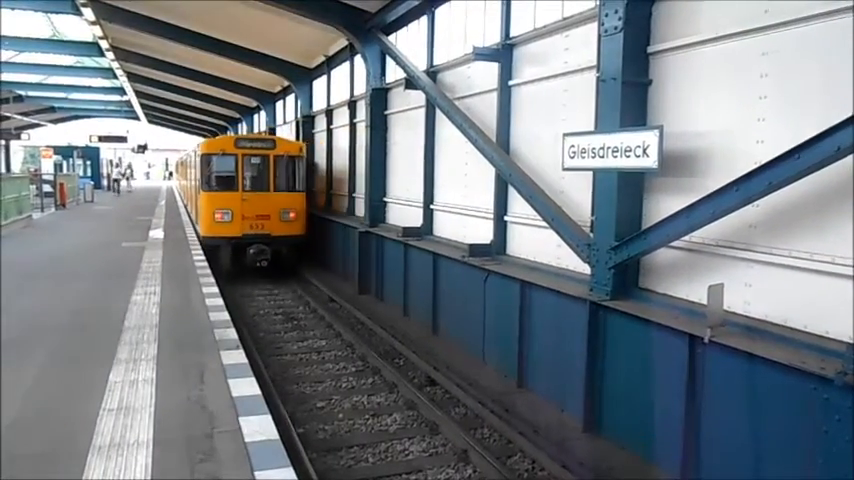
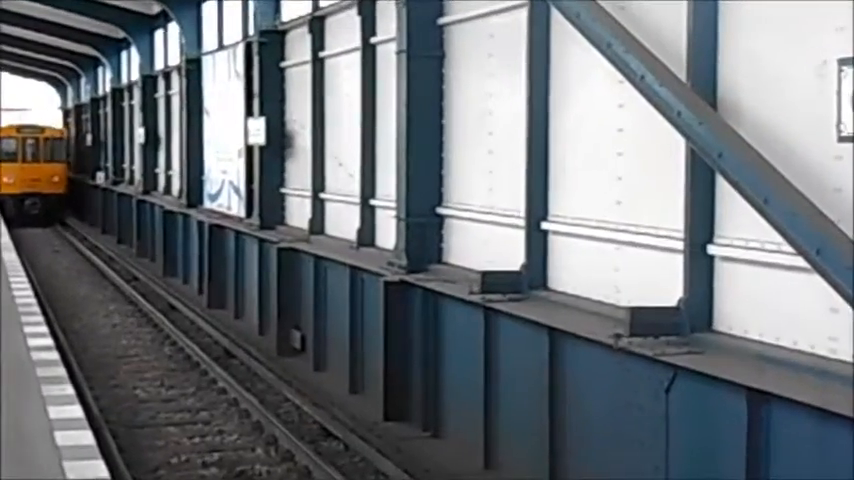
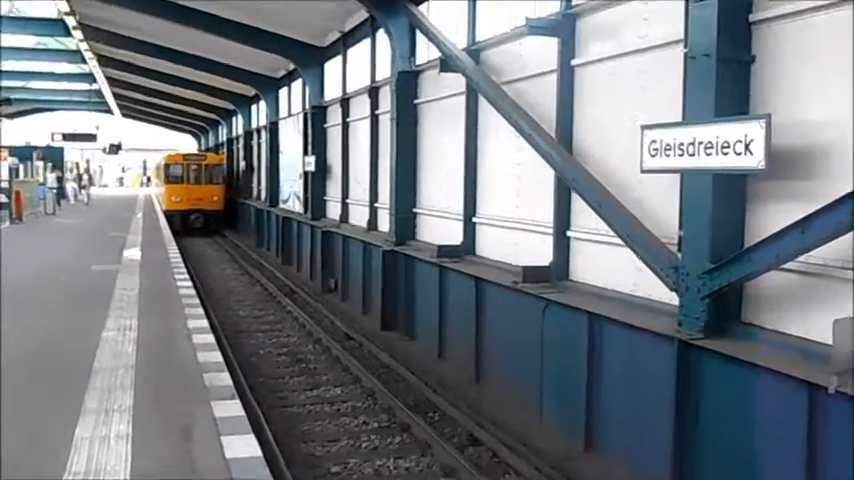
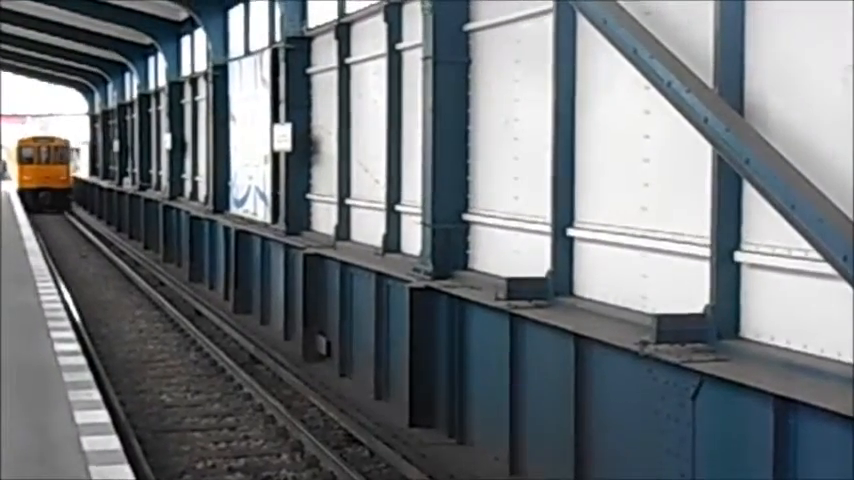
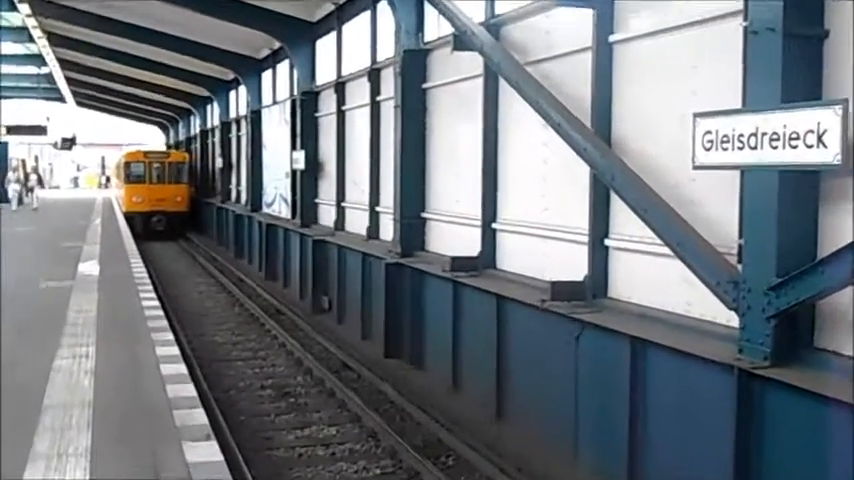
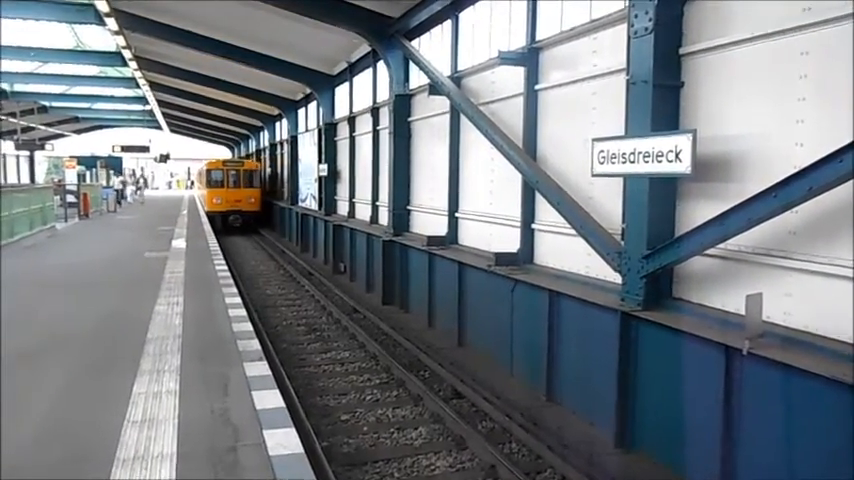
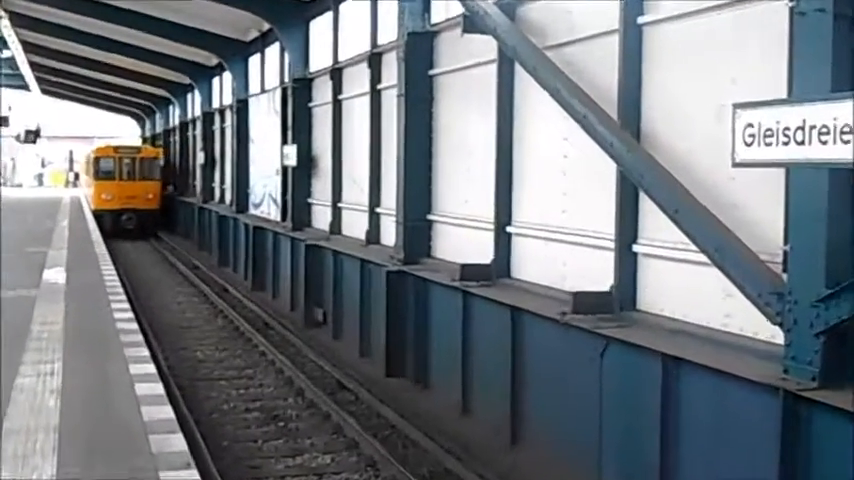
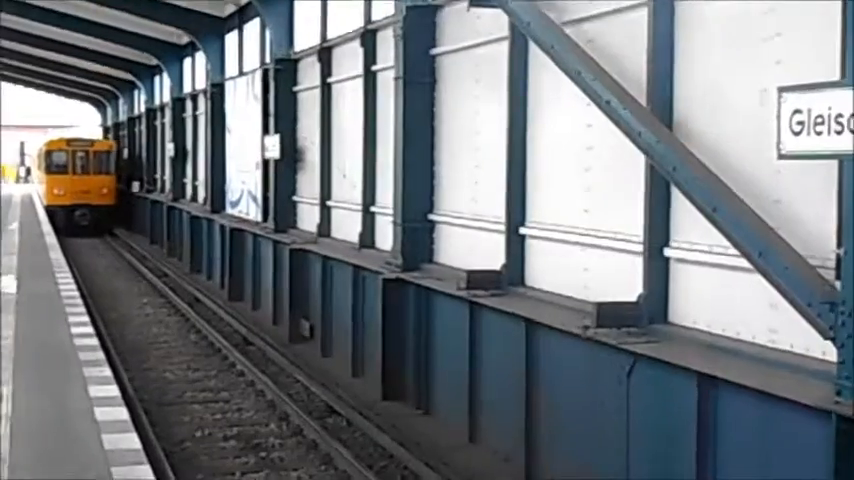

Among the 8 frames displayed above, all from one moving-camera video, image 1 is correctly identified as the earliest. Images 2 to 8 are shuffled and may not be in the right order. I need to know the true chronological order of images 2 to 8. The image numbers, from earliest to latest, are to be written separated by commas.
6, 3, 5, 7, 8, 2, 4
